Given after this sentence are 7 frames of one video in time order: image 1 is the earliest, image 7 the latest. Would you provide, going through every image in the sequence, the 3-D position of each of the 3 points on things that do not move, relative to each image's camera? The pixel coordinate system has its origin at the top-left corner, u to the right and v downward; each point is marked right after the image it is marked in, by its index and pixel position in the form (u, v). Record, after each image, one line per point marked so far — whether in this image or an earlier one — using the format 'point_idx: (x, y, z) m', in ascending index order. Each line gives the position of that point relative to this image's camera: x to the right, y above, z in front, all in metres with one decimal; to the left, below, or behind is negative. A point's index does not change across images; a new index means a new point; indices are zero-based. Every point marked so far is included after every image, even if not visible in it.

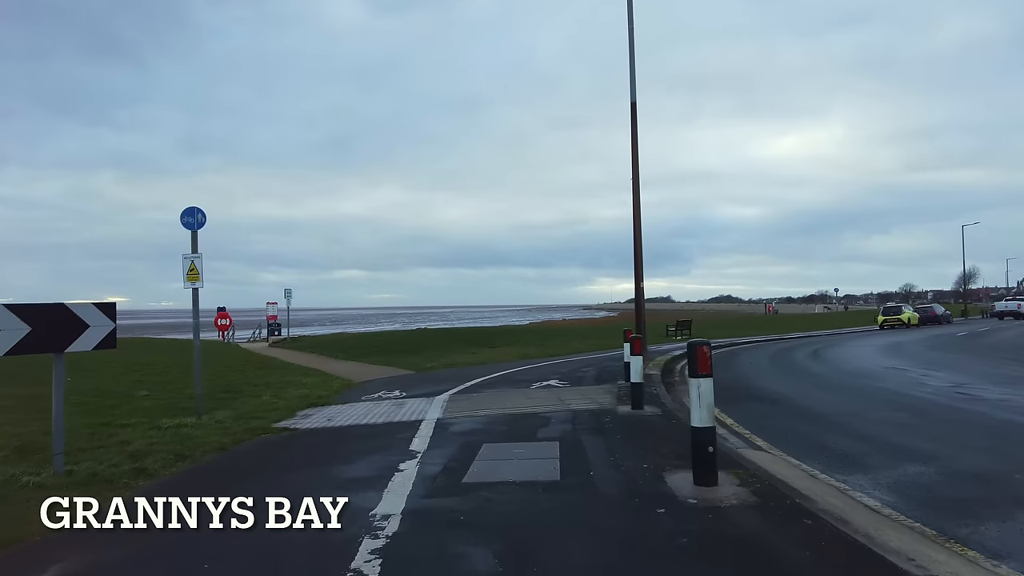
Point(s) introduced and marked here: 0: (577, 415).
0: (+0.9, -1.9, +10.2) m
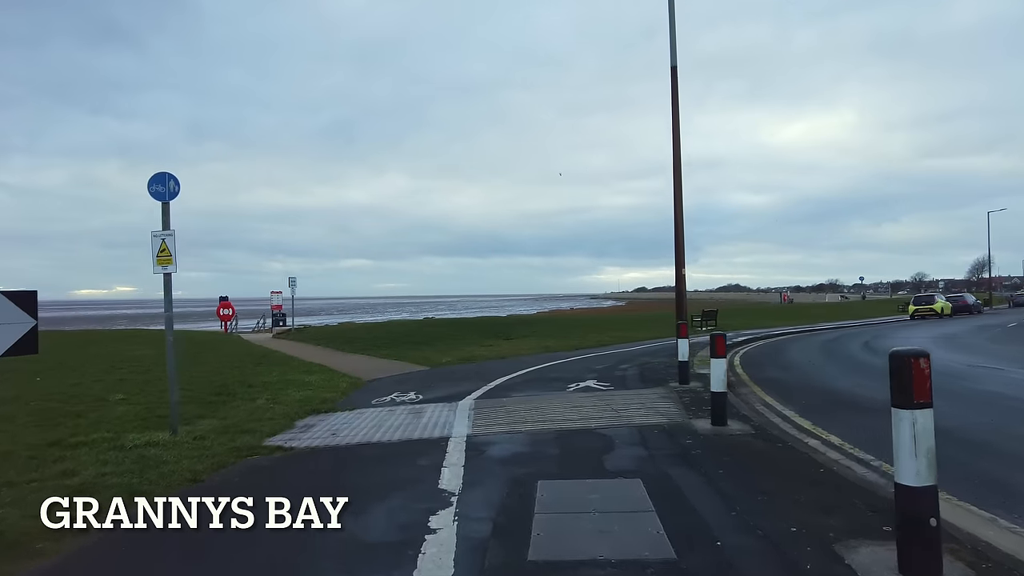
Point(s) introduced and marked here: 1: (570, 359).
0: (+1.5, -1.7, +8.1) m
1: (+1.6, -2.0, +19.4) m
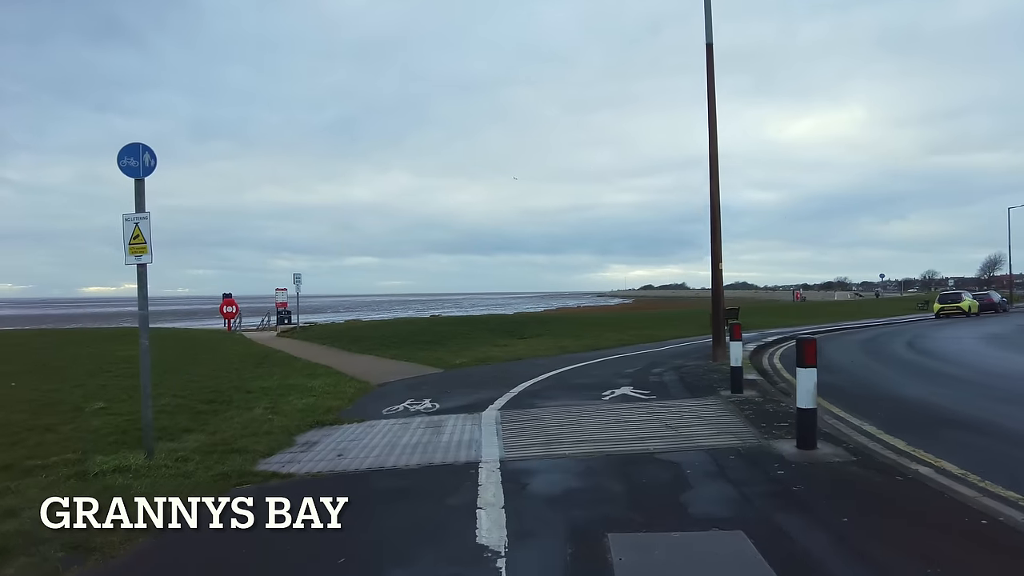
0: (+1.9, -1.6, +6.6) m
1: (+2.1, -1.9, +17.9) m
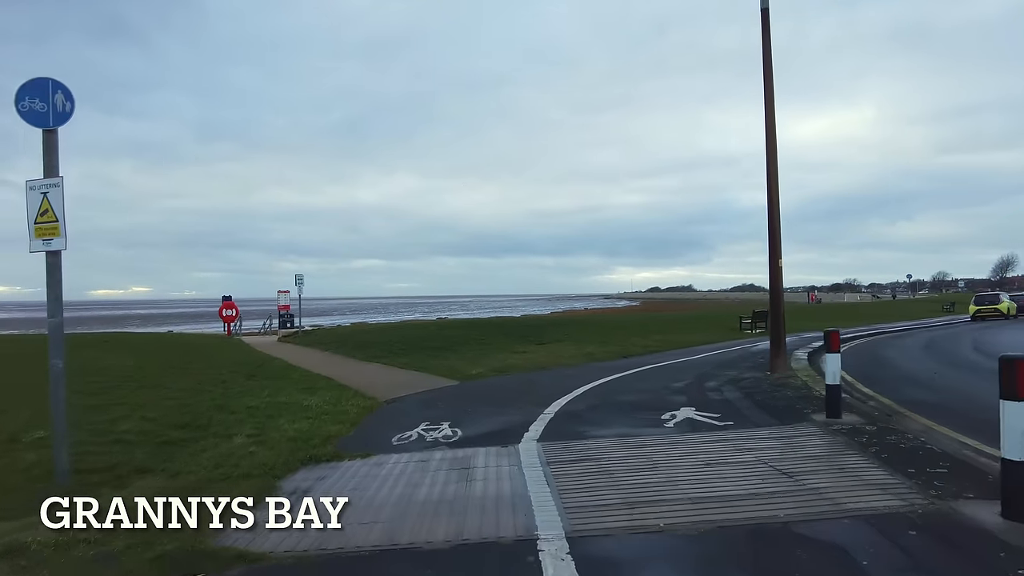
0: (+2.4, -1.6, +4.5) m
1: (+2.7, -1.9, +15.8) m
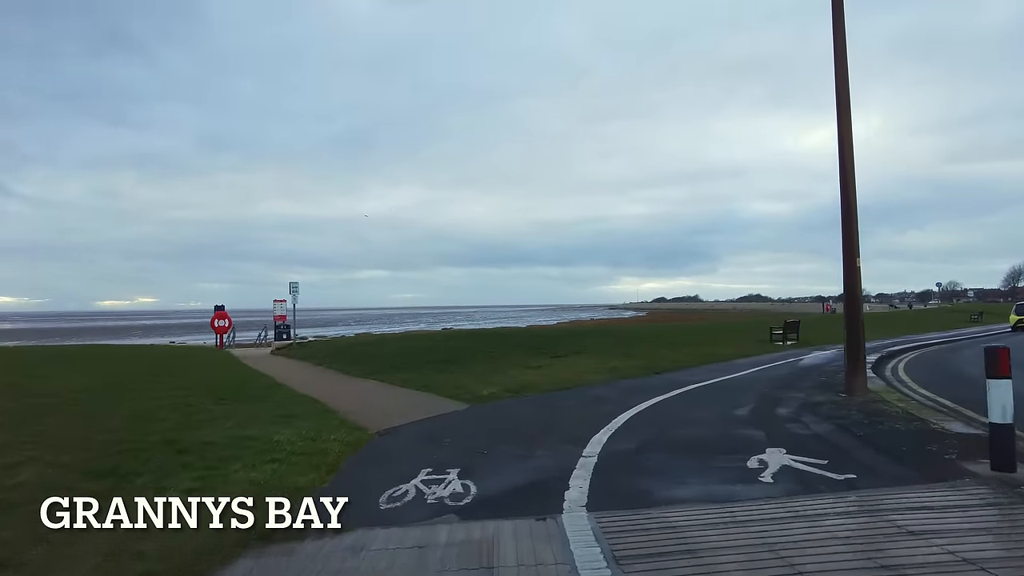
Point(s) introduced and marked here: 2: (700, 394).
0: (+2.7, -1.5, +1.9) m
1: (+3.1, -2.0, +13.2) m
2: (+3.5, -2.0, +13.2) m
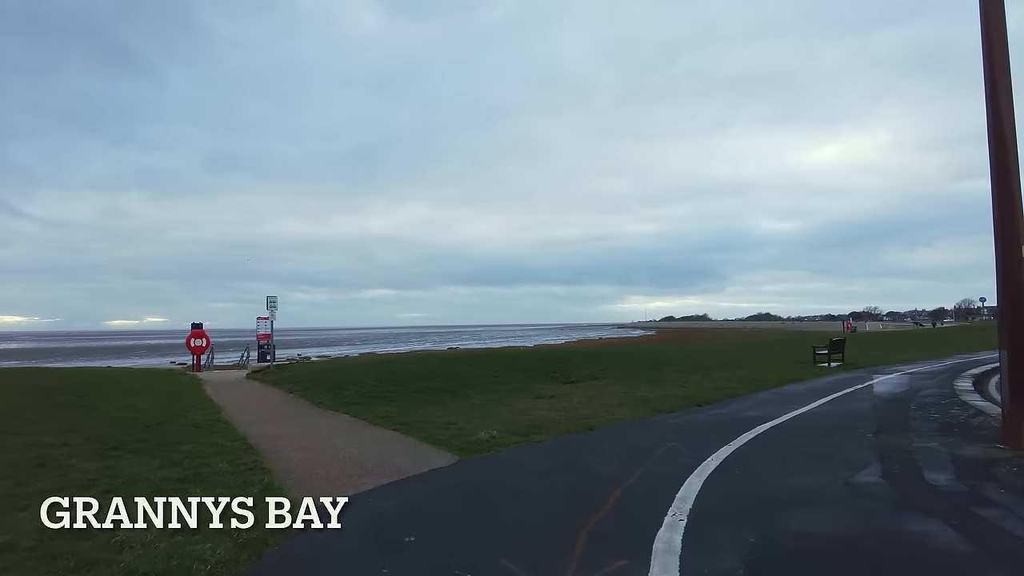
0: (+2.7, -1.3, -1.9) m
1: (+3.2, -2.1, +9.3) m
2: (+3.6, -2.0, +9.3) m
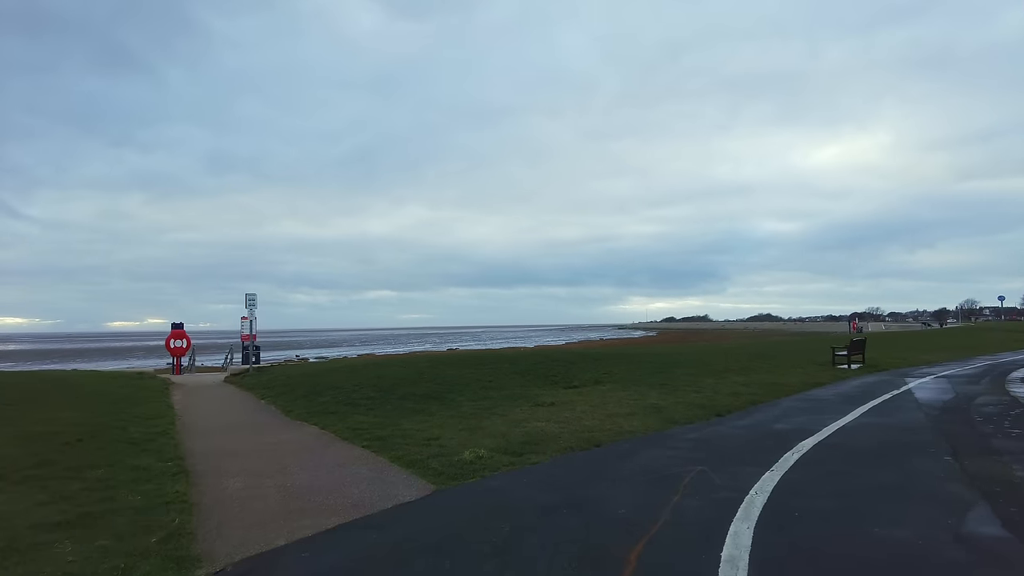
0: (+2.6, -1.1, -3.9) m
1: (+3.0, -1.9, +7.4) m
2: (+3.5, -1.9, +7.4) m
